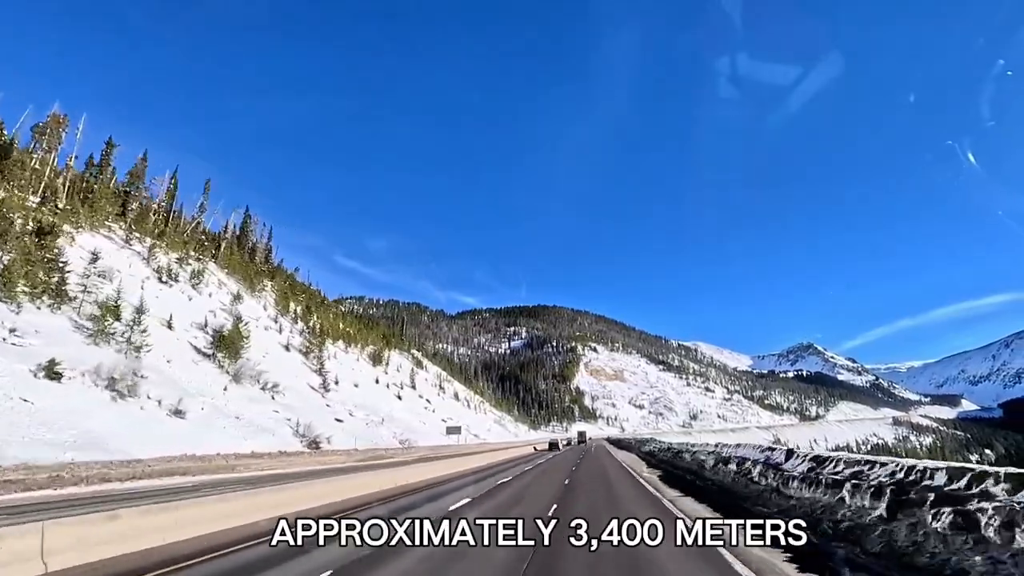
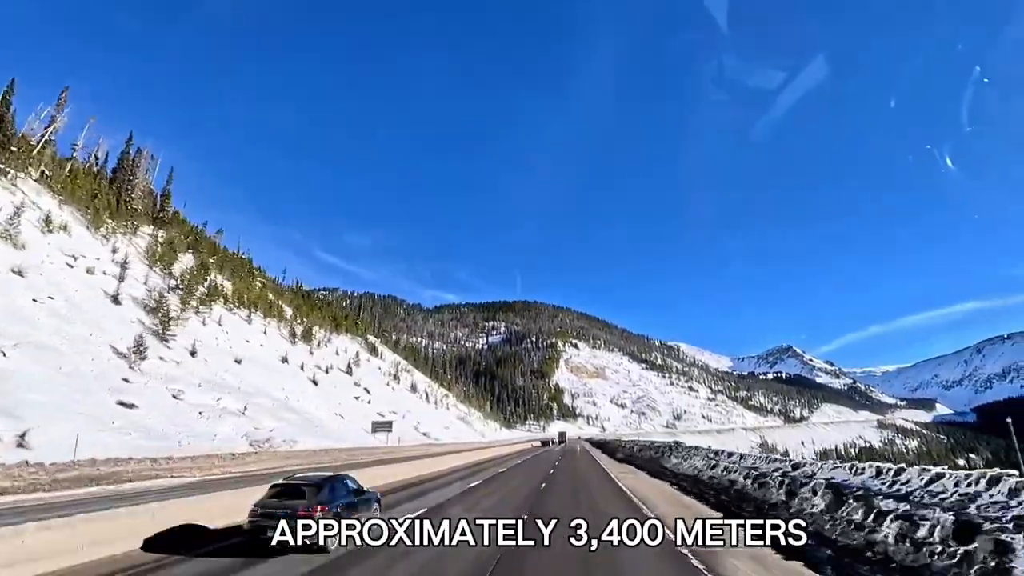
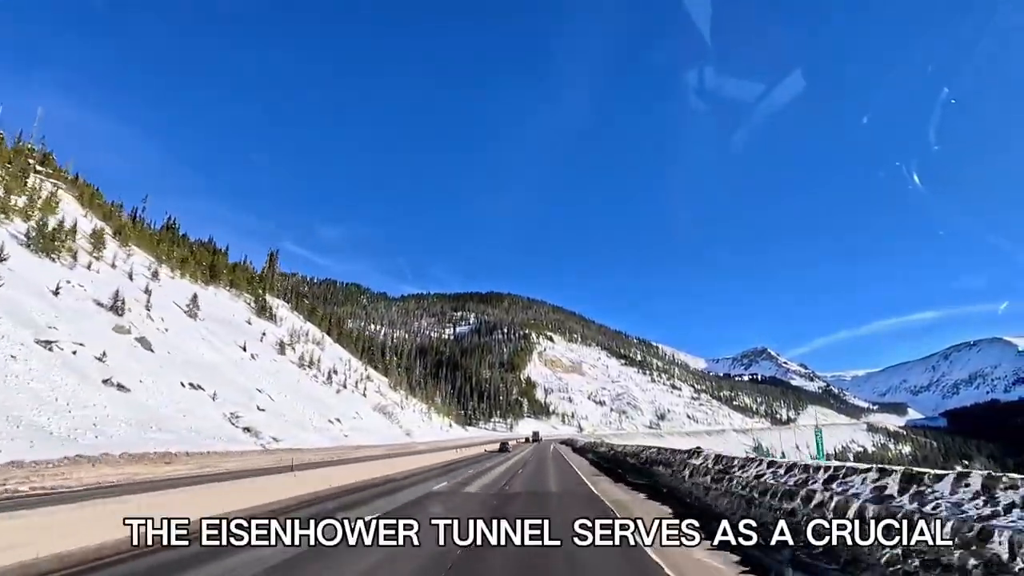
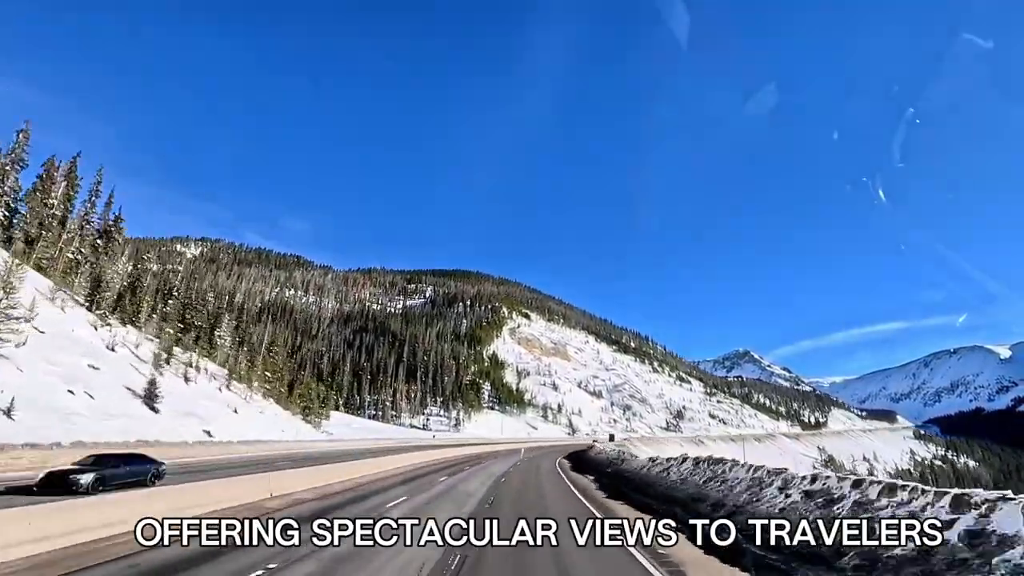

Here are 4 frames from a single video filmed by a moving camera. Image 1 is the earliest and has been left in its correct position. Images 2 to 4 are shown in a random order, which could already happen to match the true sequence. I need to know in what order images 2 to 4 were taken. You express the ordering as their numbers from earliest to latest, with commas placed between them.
2, 3, 4
